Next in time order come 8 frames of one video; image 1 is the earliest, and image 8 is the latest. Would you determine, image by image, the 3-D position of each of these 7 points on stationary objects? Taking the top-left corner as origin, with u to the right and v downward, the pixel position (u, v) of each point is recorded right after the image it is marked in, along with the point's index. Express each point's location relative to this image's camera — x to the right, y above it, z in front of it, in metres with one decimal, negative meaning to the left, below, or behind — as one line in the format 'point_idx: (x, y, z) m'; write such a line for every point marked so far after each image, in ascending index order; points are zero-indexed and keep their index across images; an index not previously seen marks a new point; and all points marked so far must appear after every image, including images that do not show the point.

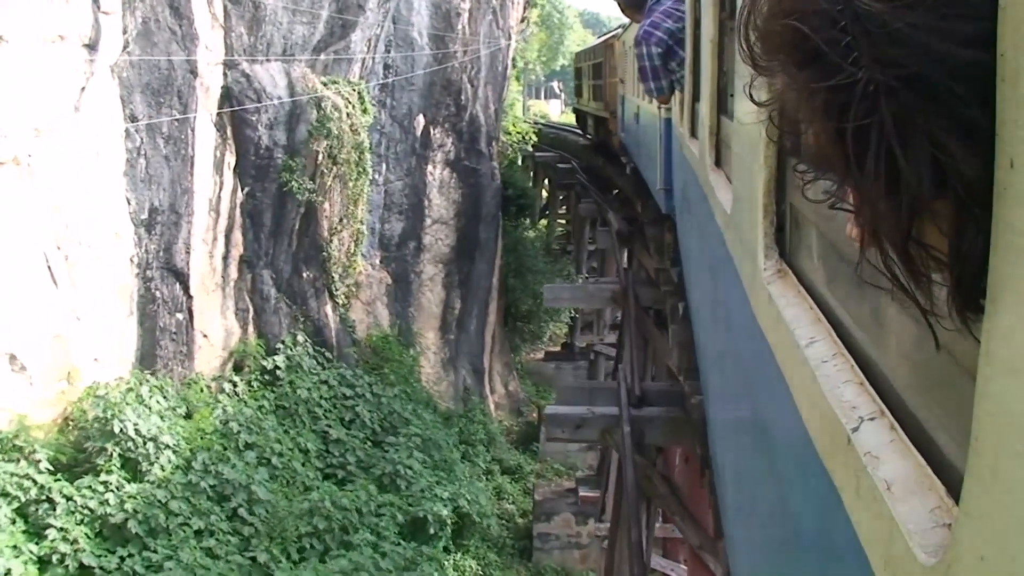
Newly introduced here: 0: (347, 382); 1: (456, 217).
0: (-1.3, -0.7, +9.1) m
1: (-0.5, +0.7, +11.0) m
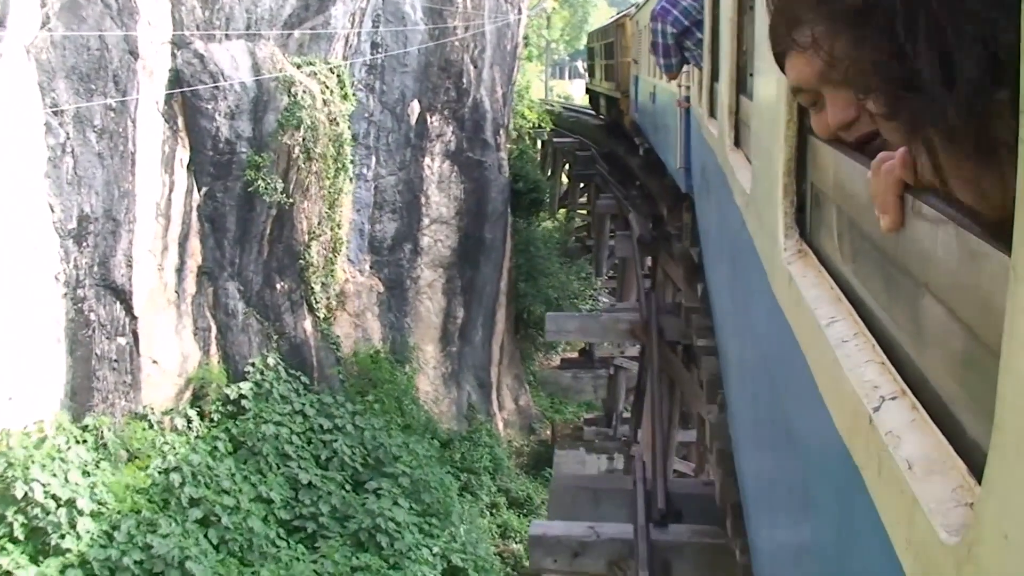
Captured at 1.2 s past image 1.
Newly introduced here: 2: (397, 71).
0: (-1.2, -0.8, +7.9) m
1: (-0.4, +0.6, +9.7) m
2: (-0.9, +1.6, +8.7) m
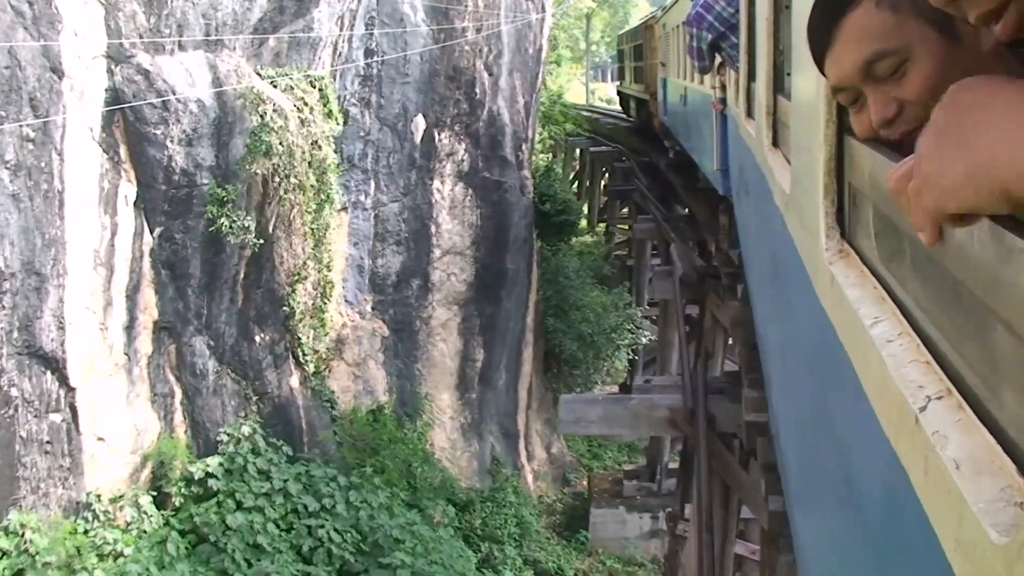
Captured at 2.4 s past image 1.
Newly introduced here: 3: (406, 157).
0: (-1.1, -1.1, +6.6) m
1: (-0.2, +0.3, +8.5) m
2: (-0.8, +1.3, +7.5) m
3: (-0.7, +0.9, +7.8) m
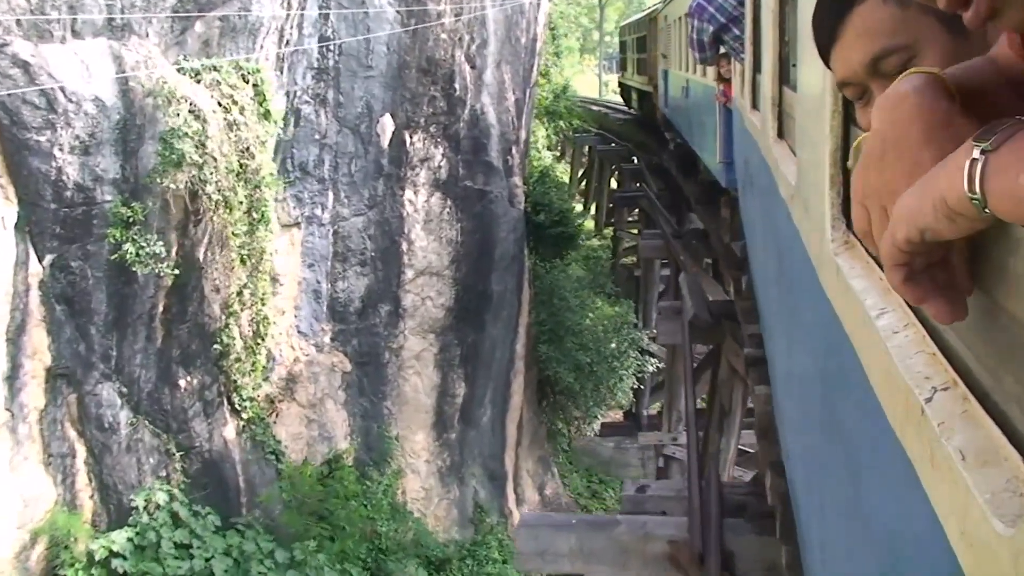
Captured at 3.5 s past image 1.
0: (-1.2, -1.3, +5.5) m
1: (-0.3, +0.2, +7.3) m
2: (-0.9, +1.1, +6.4) m
3: (-0.8, +0.7, +6.7) m
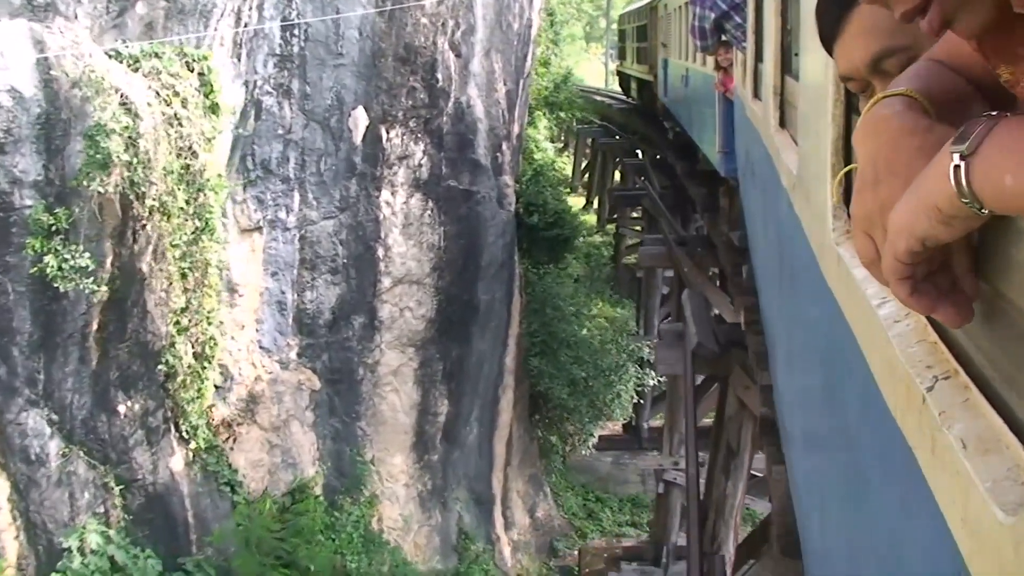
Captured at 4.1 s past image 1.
0: (-1.3, -1.4, +4.9) m
1: (-0.4, +0.1, +6.7) m
2: (-0.9, +1.1, +5.7) m
3: (-0.9, +0.6, +6.0) m
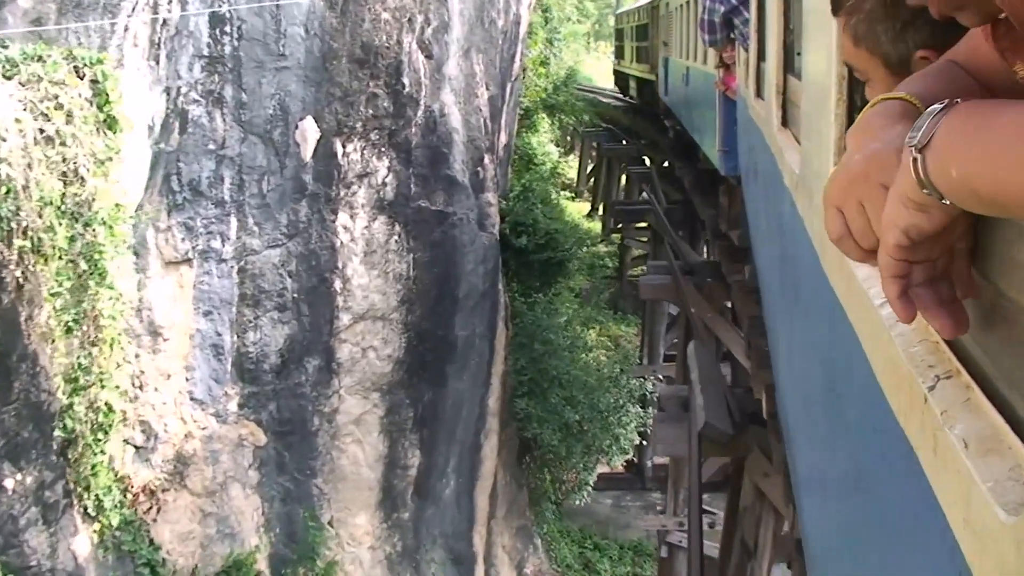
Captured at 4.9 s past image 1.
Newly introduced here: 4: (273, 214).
0: (-1.5, -1.5, +4.0) m
1: (-0.5, -0.1, +5.8) m
2: (-1.0, +0.9, +4.8) m
3: (-1.0, +0.5, +5.1) m
4: (-1.0, +0.3, +5.1) m
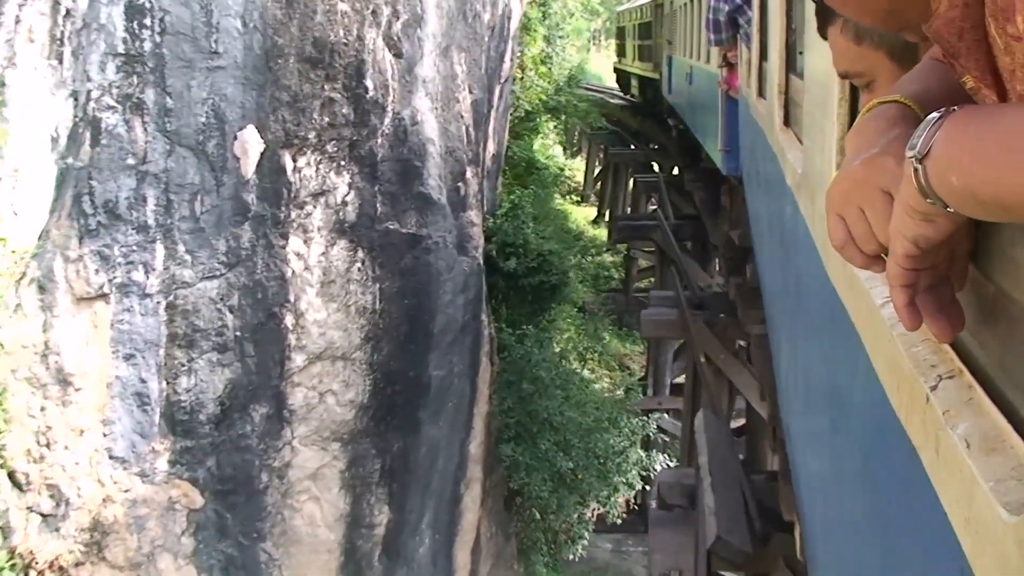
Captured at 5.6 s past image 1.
0: (-1.6, -1.7, +3.3) m
1: (-0.6, -0.2, +5.0) m
2: (-1.1, +0.7, +4.1) m
3: (-1.0, +0.3, +4.4) m
4: (-1.1, +0.2, +4.4) m
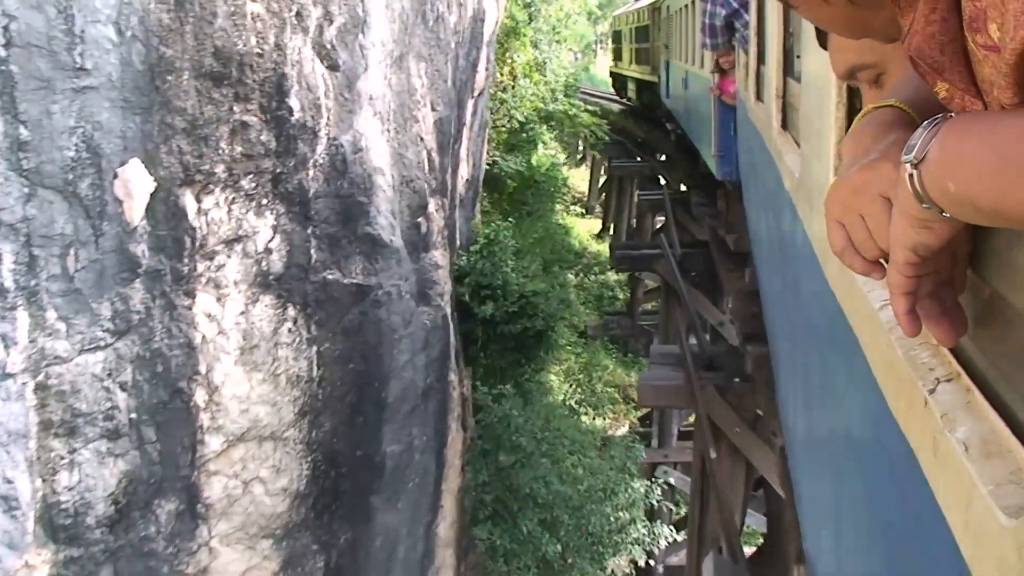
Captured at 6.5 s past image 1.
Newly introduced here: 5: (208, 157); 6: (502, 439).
0: (-1.7, -1.9, +2.4) m
1: (-0.7, -0.4, +4.1) m
2: (-1.2, +0.5, +3.2) m
3: (-1.2, +0.1, +3.5) m
4: (-1.2, 0.0, +3.5) m
5: (-0.9, +0.4, +3.6) m
6: (0.0, -0.6, +5.1) m
